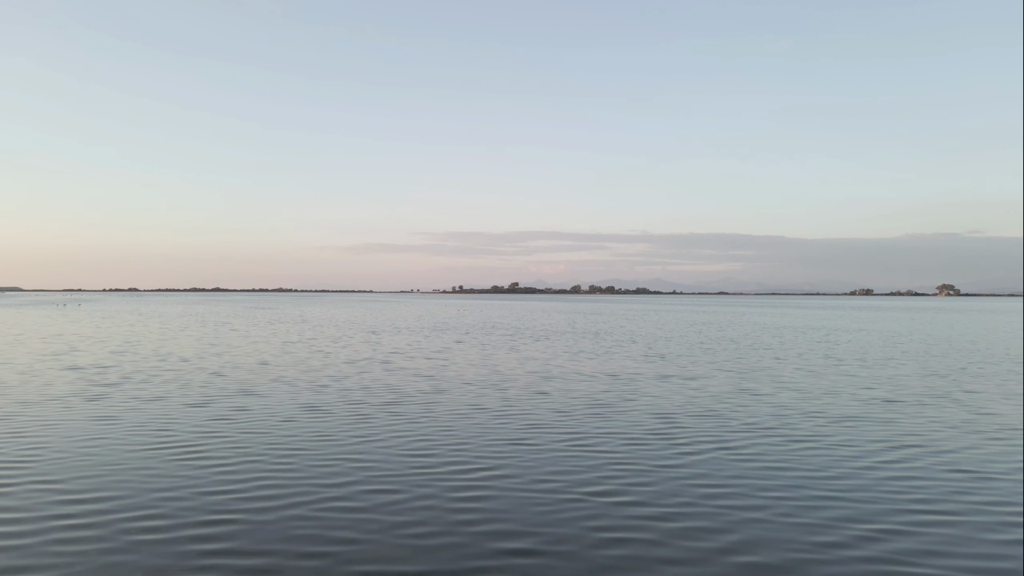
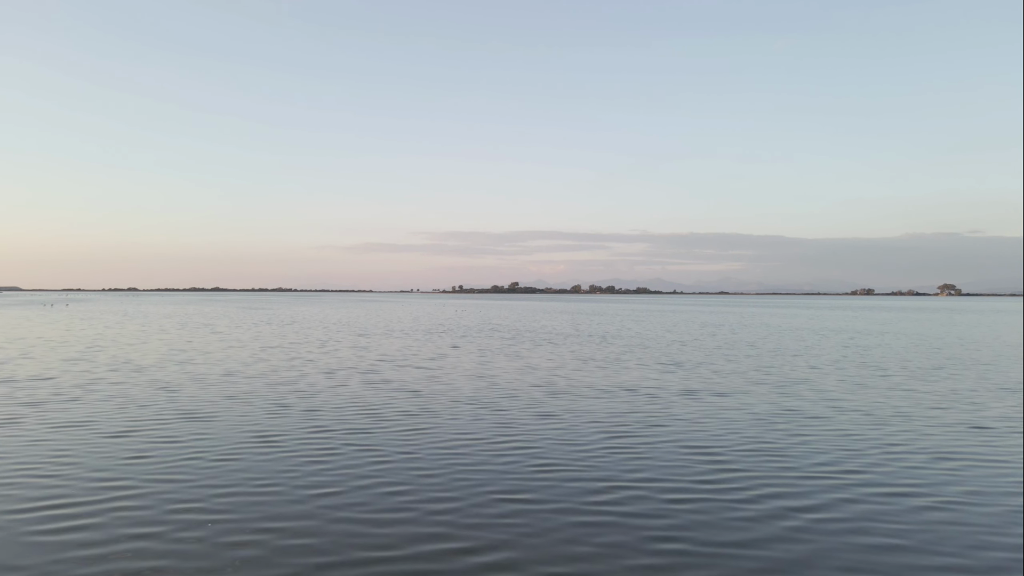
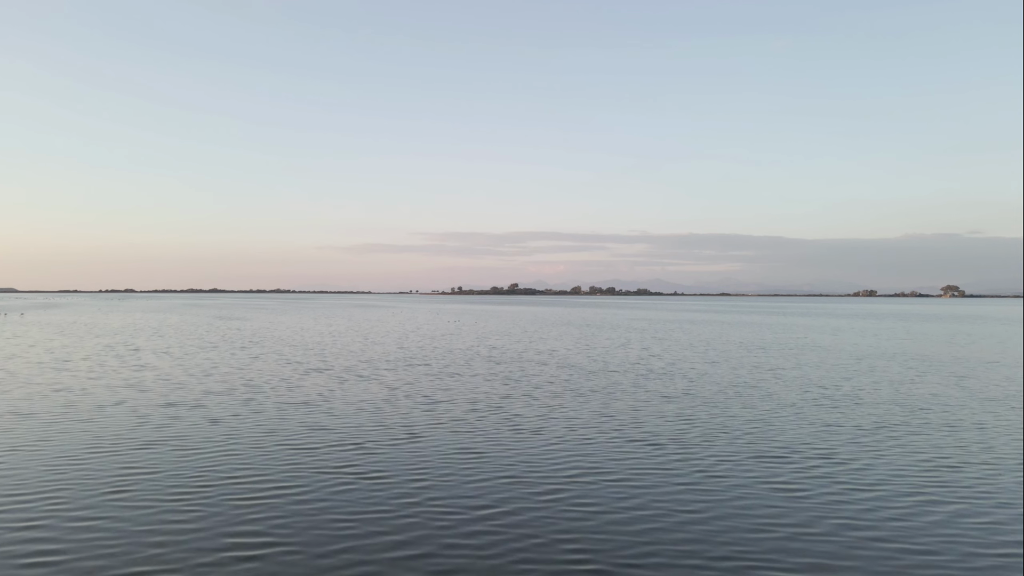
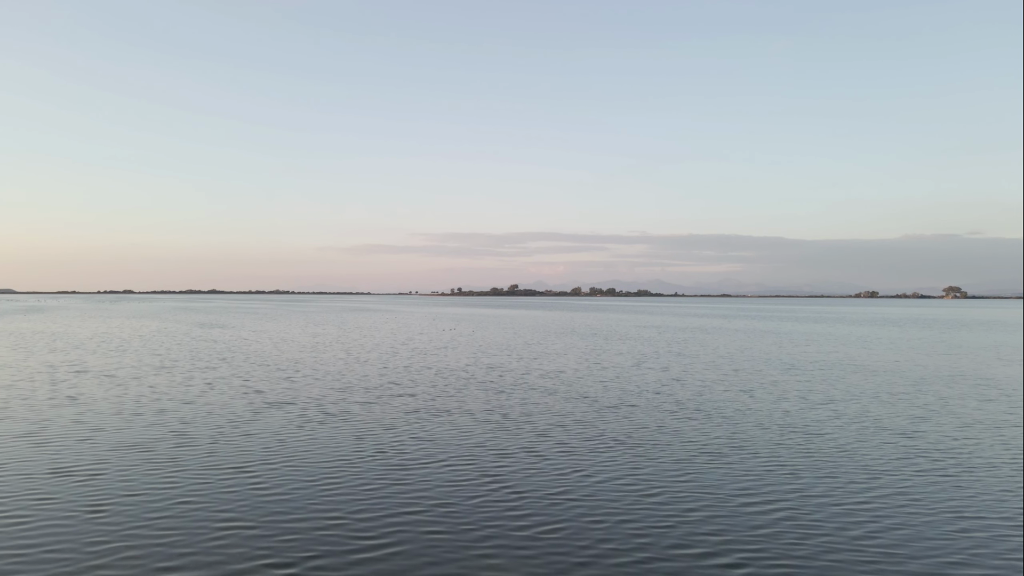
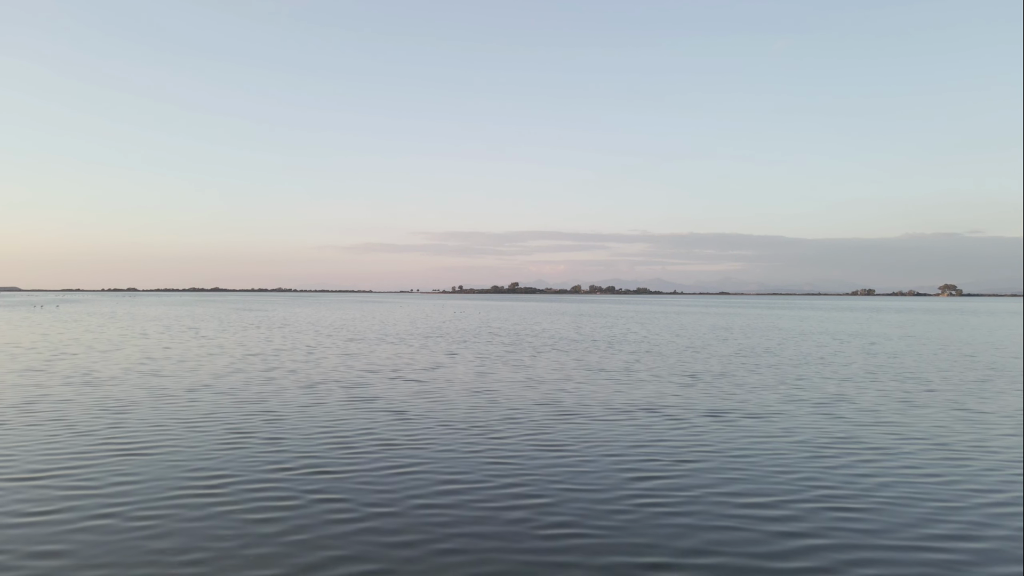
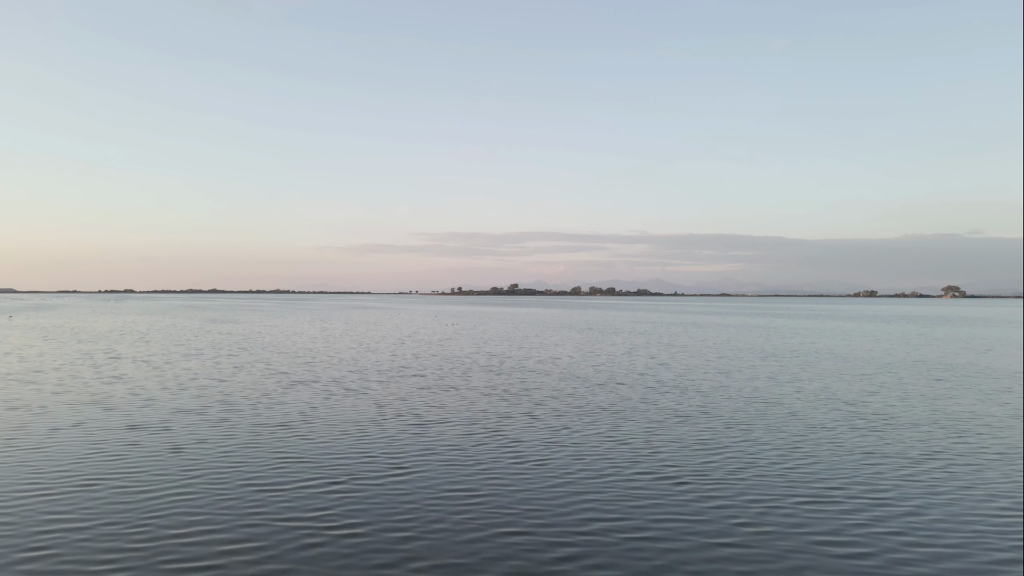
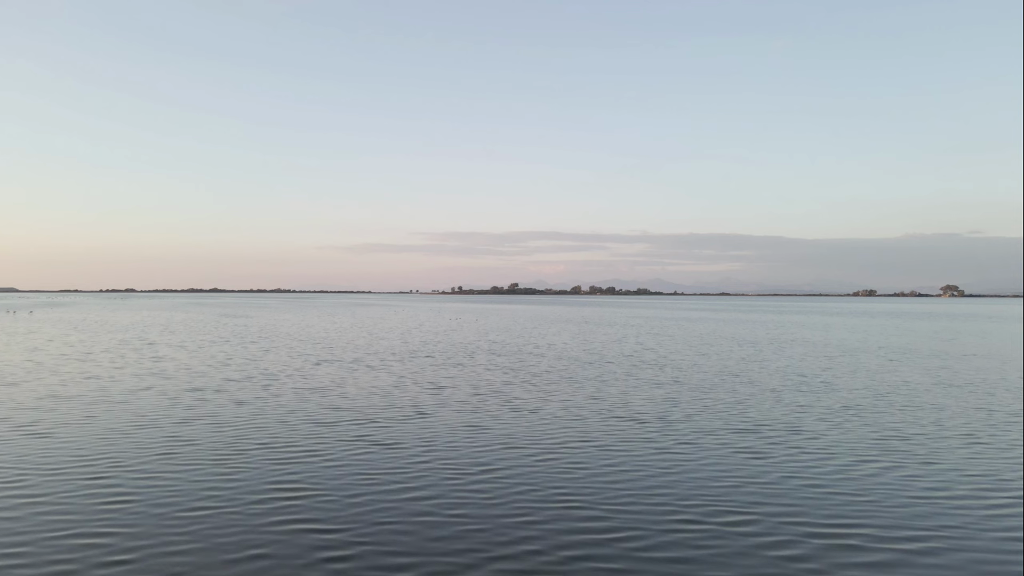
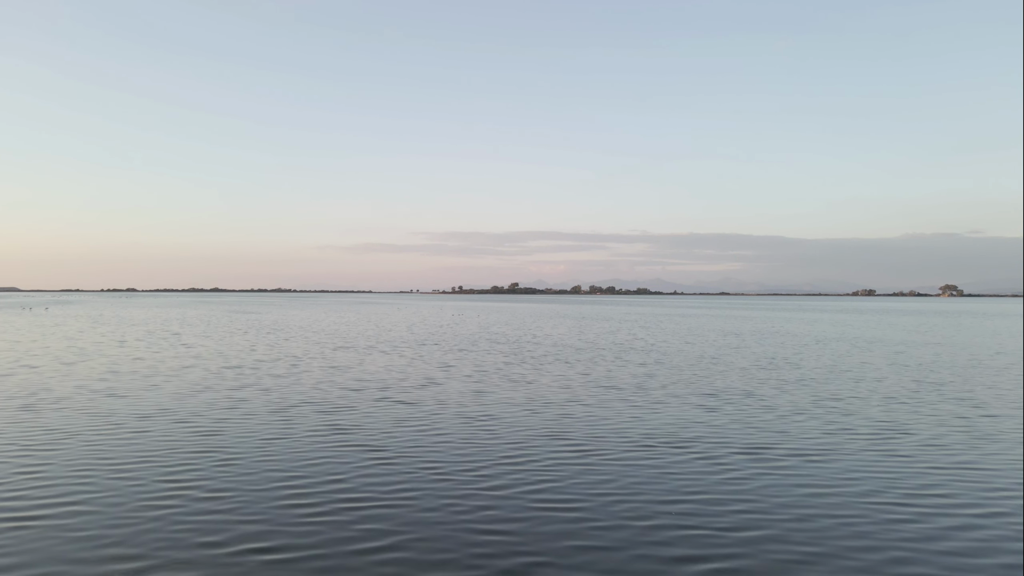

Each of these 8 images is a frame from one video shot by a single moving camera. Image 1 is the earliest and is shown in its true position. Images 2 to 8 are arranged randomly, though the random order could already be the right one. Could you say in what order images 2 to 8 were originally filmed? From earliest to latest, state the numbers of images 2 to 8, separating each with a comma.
2, 5, 8, 7, 3, 6, 4
